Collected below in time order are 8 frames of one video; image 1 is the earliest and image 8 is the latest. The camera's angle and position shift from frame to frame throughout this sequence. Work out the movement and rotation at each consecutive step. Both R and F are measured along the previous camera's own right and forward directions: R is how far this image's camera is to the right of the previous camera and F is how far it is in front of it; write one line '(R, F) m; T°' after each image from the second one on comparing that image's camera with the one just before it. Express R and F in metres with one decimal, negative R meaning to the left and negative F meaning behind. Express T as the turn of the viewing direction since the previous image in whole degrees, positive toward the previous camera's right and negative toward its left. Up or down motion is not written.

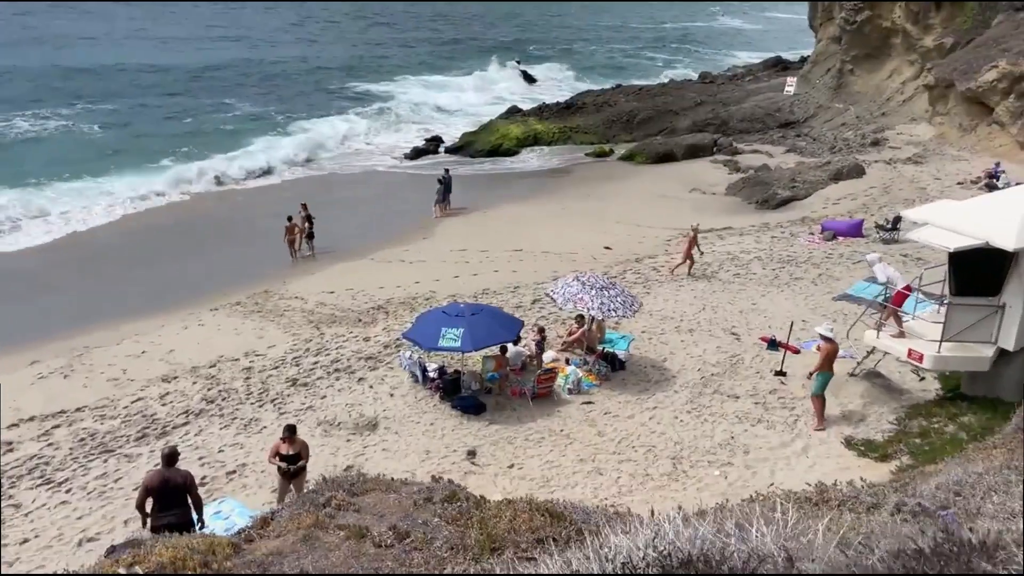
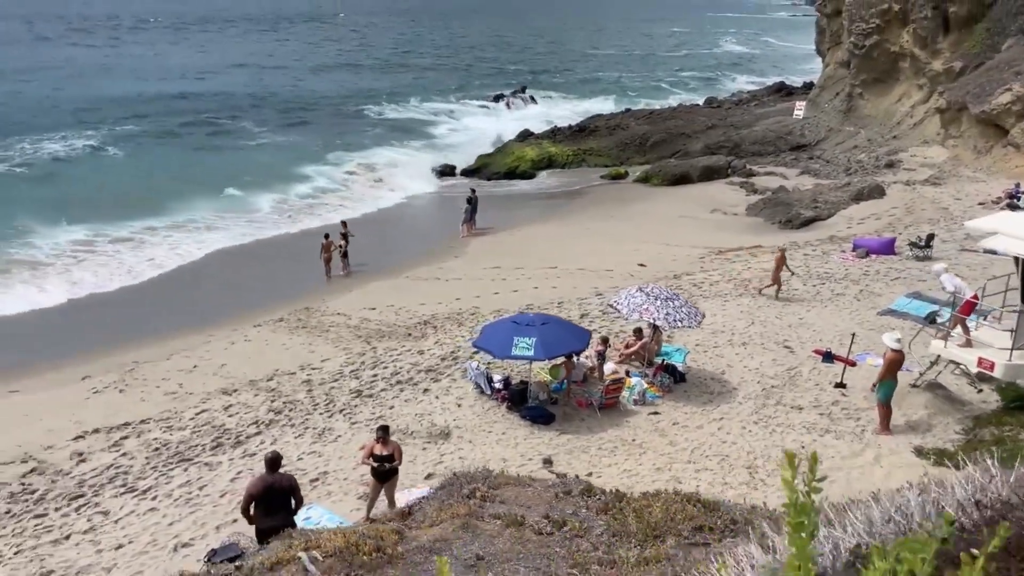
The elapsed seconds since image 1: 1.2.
(-0.8, -0.1) m; 0°
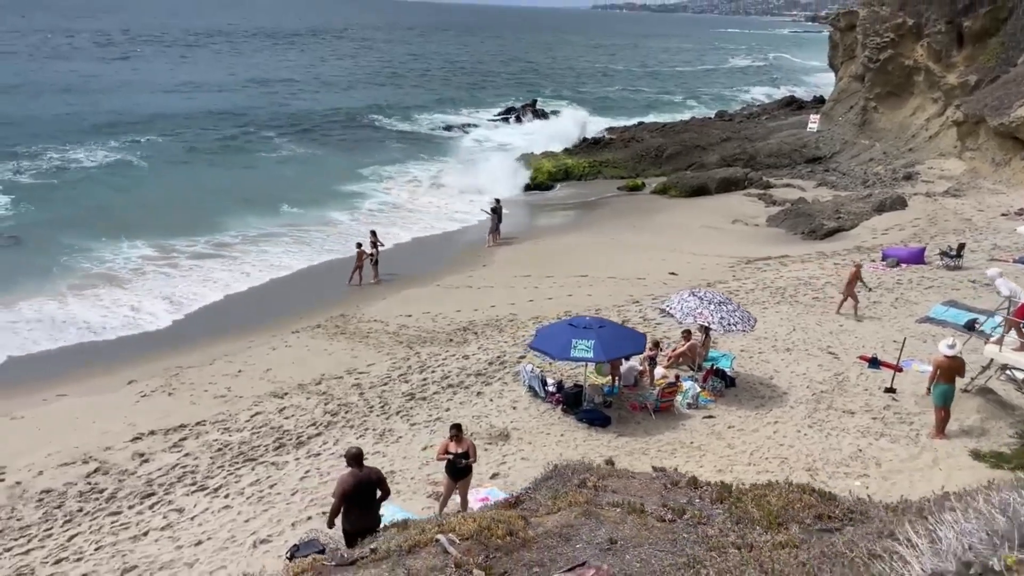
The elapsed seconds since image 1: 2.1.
(-0.6, -0.1) m; 0°
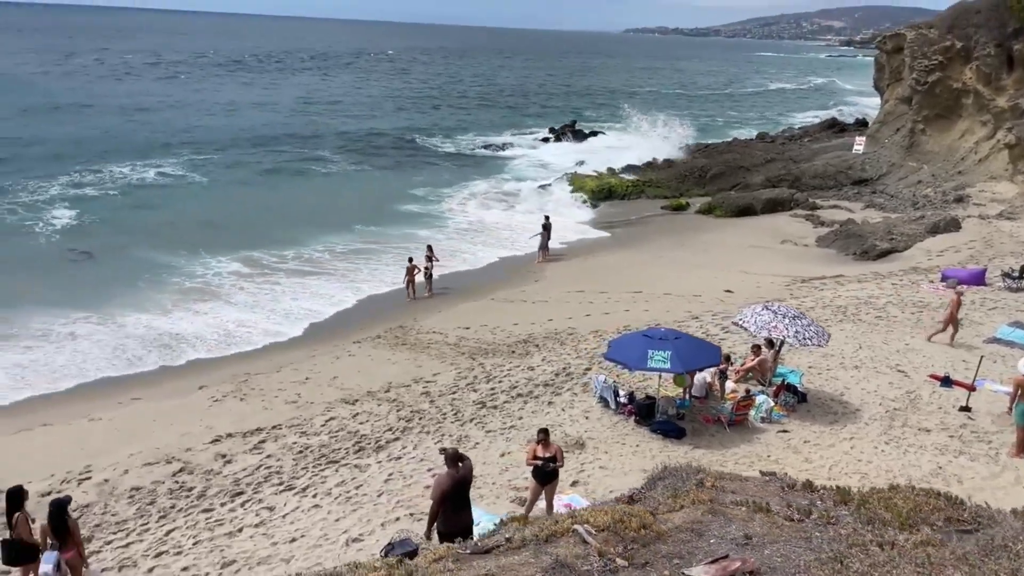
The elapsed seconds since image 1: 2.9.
(-0.5, -0.1) m; -2°
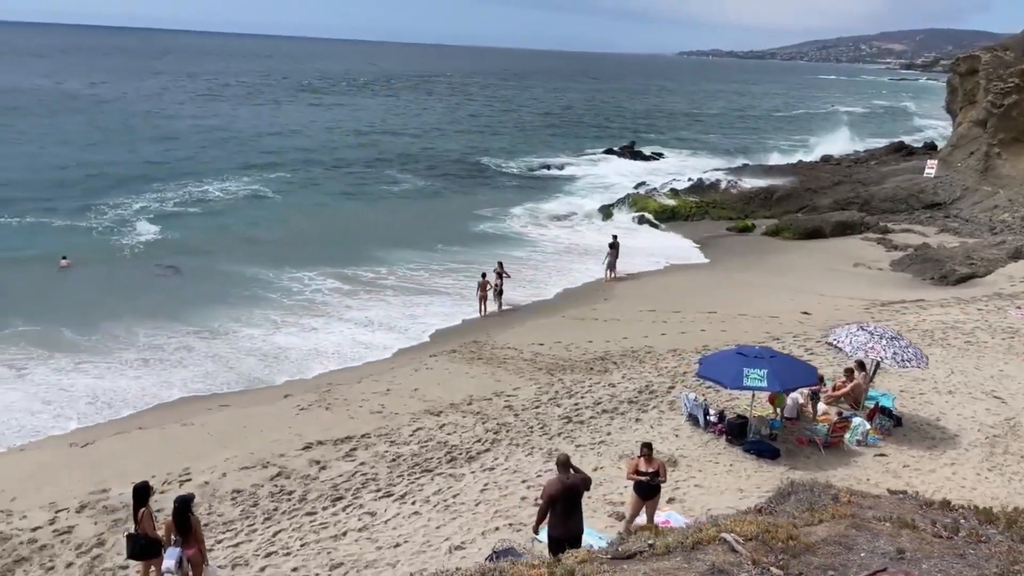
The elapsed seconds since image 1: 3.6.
(-0.5, -0.1) m; -3°
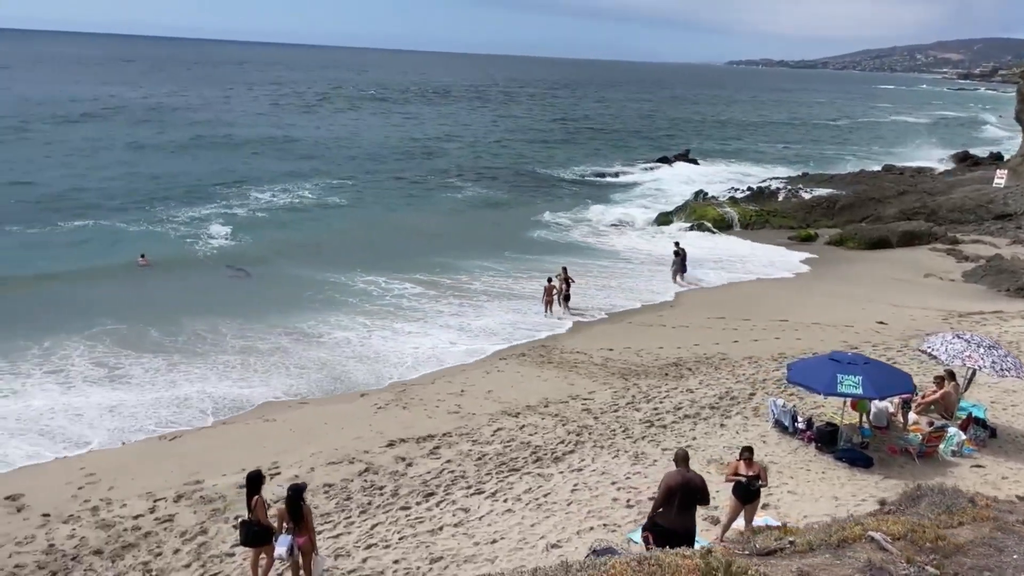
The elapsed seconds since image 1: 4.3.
(-0.5, 0.0) m; -3°
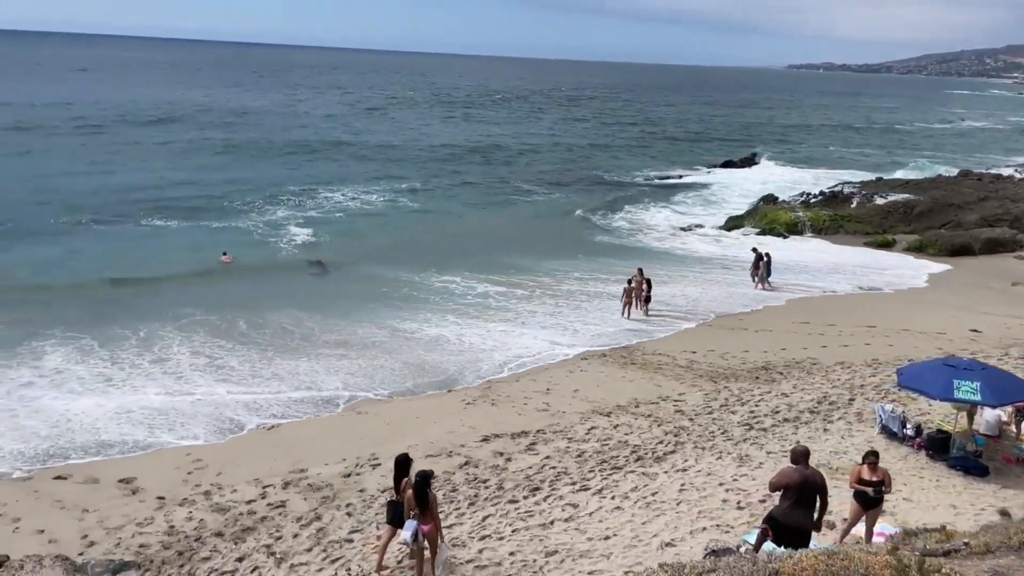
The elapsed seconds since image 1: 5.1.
(-0.6, 0.0) m; -4°
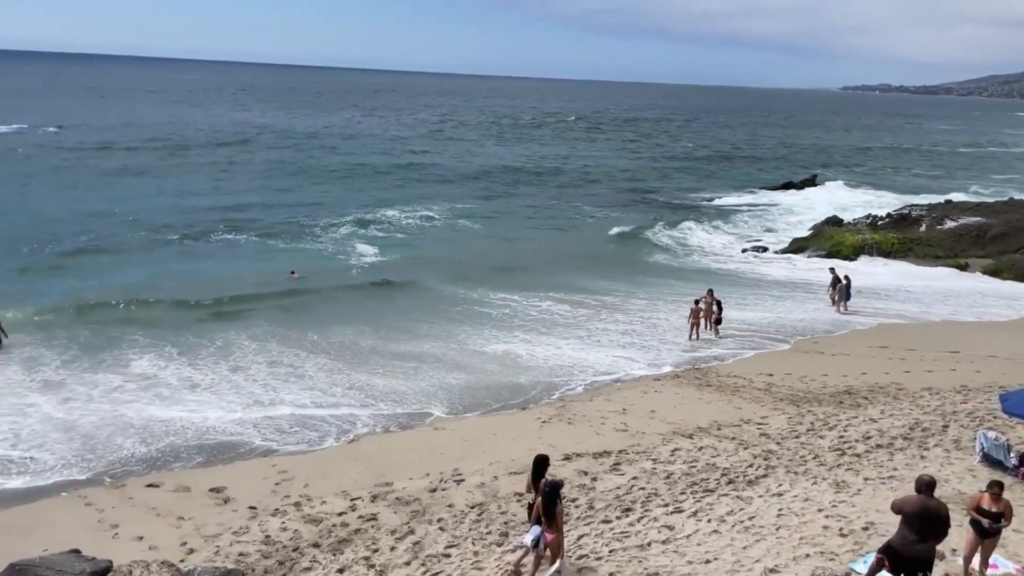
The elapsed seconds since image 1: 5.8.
(-0.4, 0.0) m; -3°
